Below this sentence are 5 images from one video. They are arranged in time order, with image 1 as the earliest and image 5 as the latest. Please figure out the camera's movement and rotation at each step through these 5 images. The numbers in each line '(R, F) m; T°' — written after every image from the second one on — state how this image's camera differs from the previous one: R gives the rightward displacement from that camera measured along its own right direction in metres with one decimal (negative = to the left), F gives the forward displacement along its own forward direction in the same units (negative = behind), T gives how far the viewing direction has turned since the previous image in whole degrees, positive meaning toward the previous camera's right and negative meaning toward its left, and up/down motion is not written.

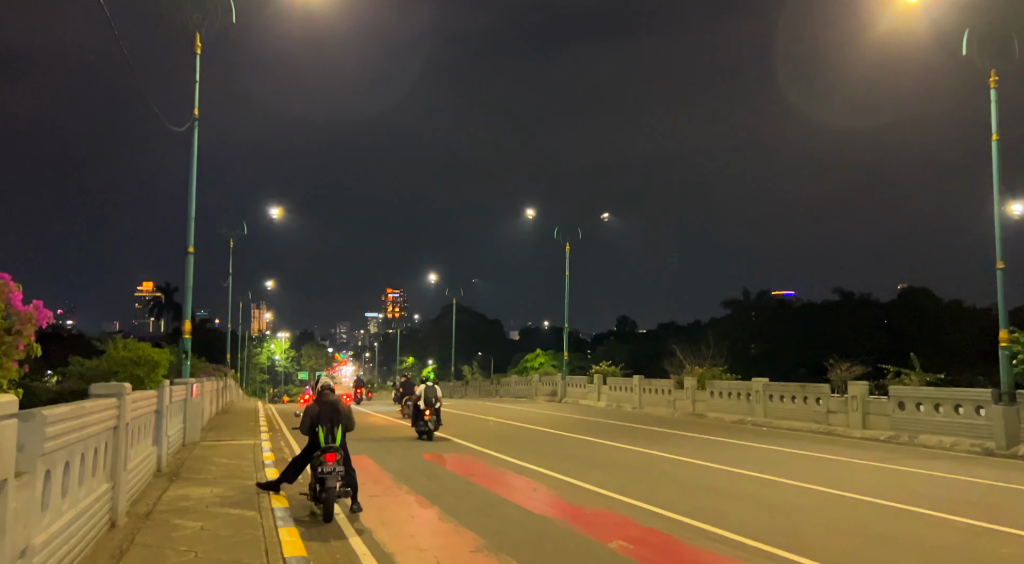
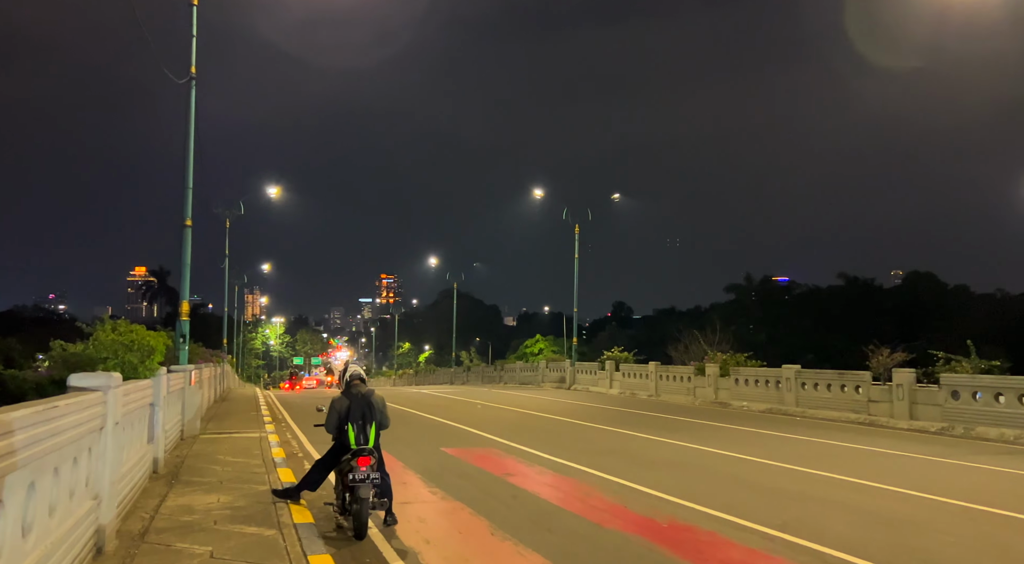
(-0.7, +1.5) m; 0°
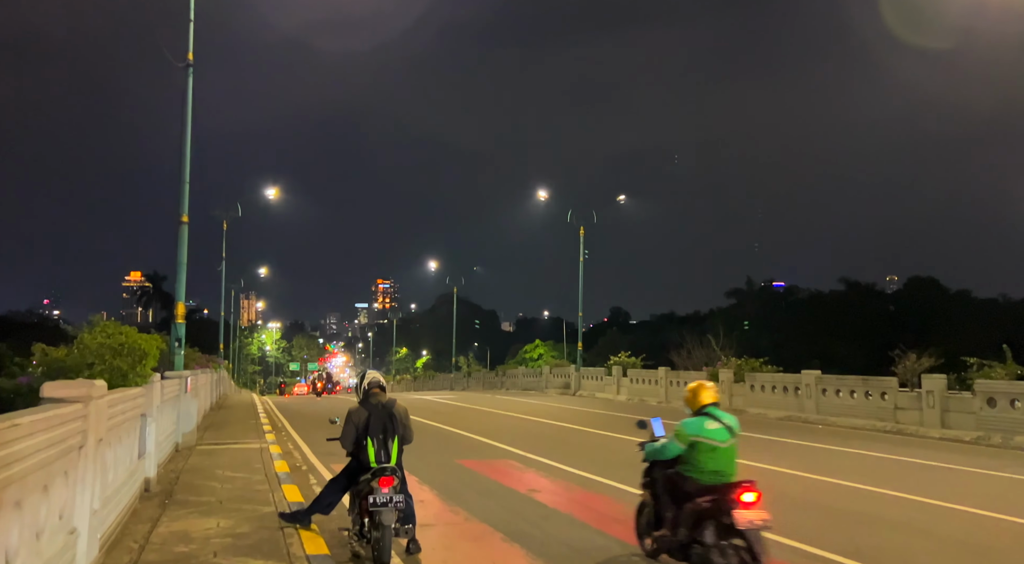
(-0.4, +0.9) m; 0°
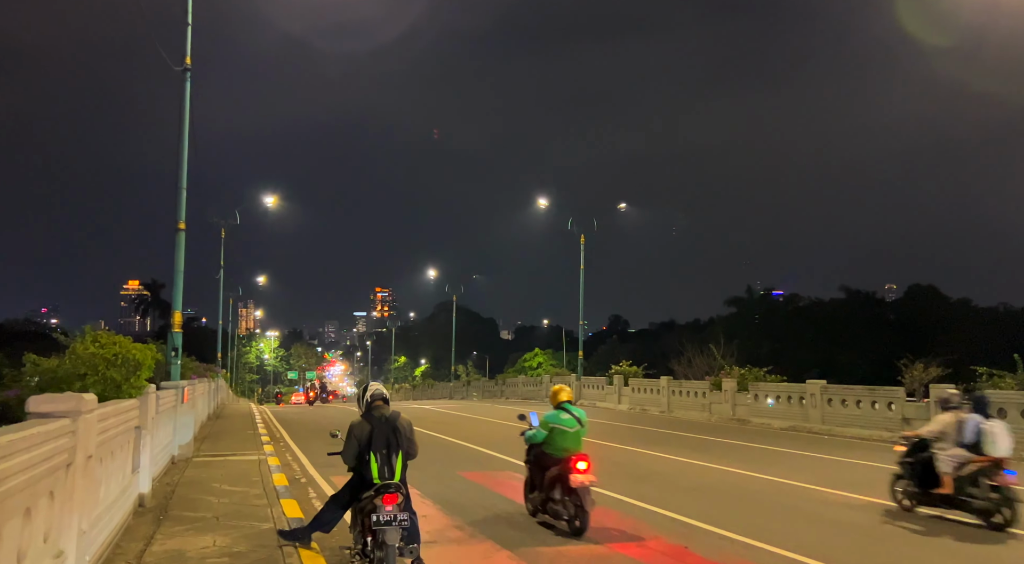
(-0.1, +0.3) m; 0°
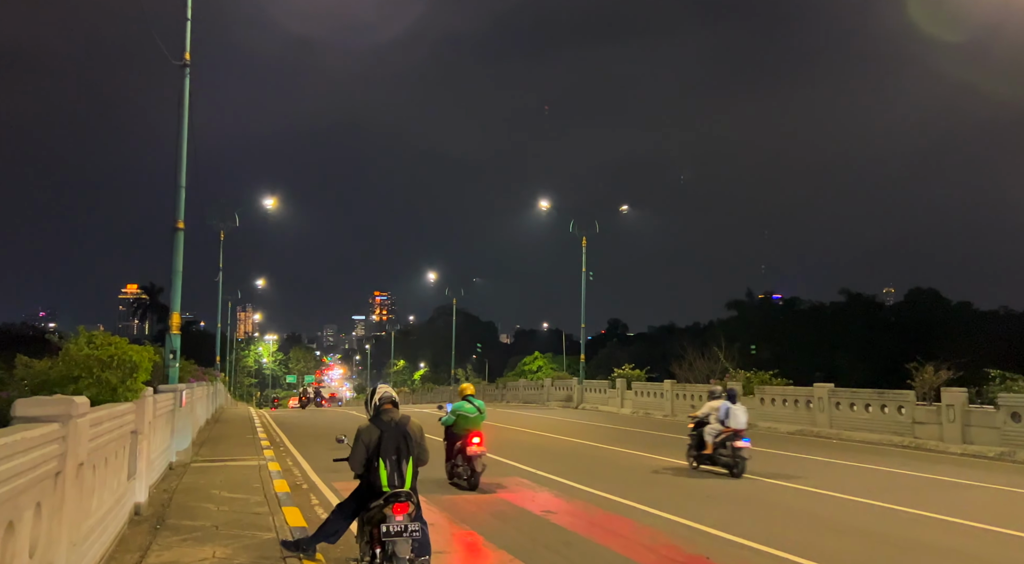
(-0.1, +0.3) m; 0°
